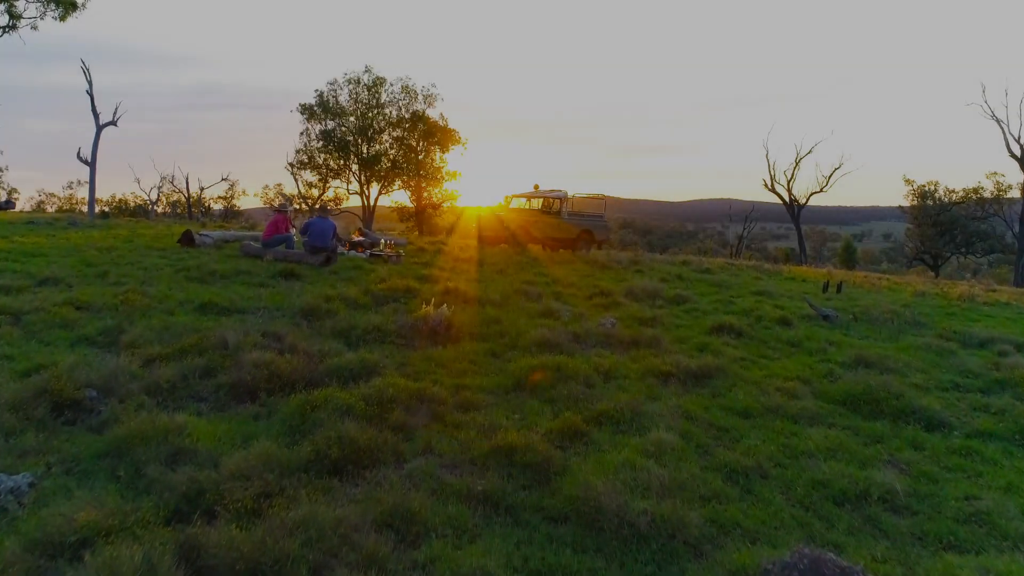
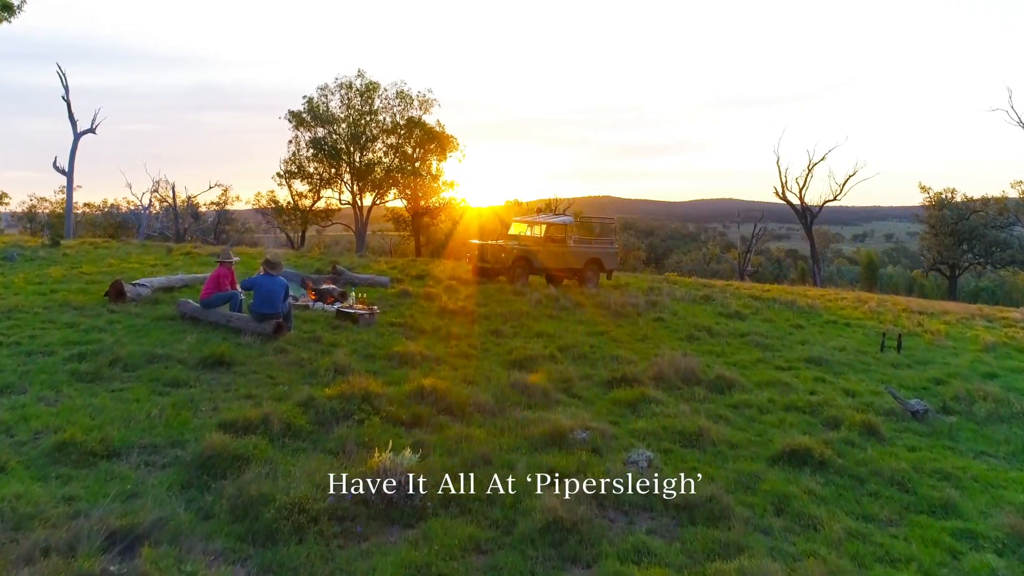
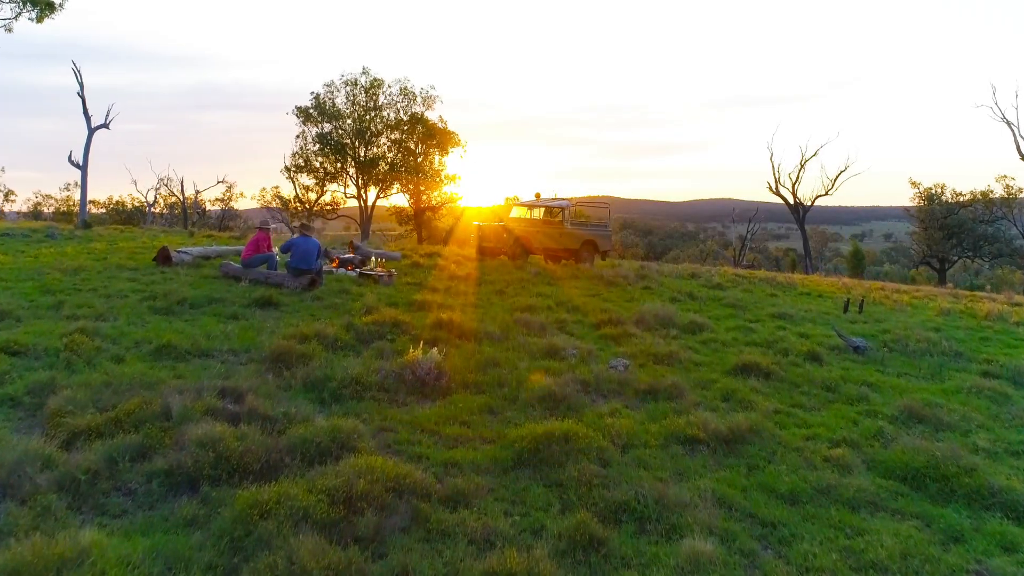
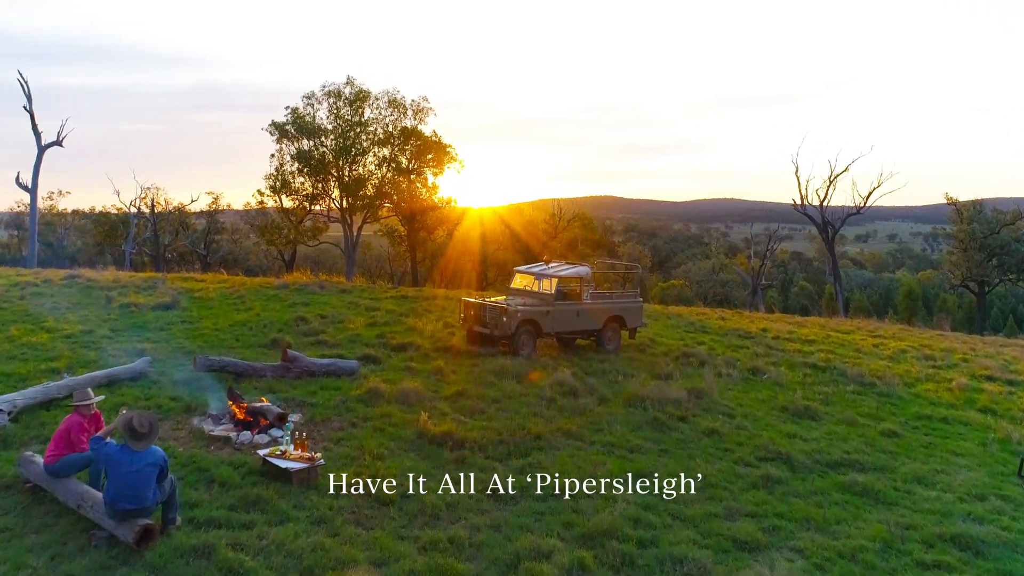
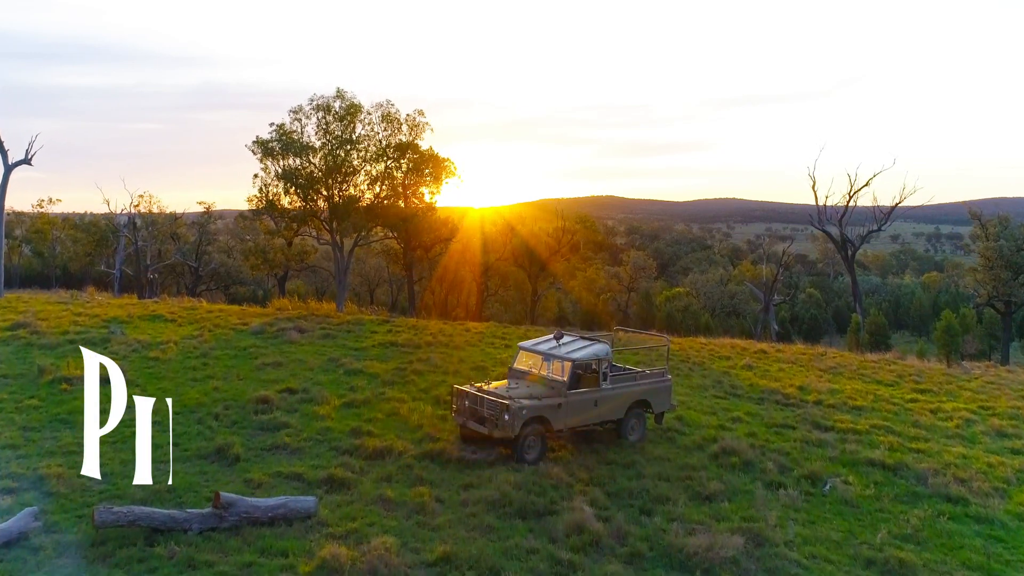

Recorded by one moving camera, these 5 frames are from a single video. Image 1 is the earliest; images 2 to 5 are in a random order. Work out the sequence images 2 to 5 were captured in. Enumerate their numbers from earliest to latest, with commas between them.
3, 2, 4, 5
